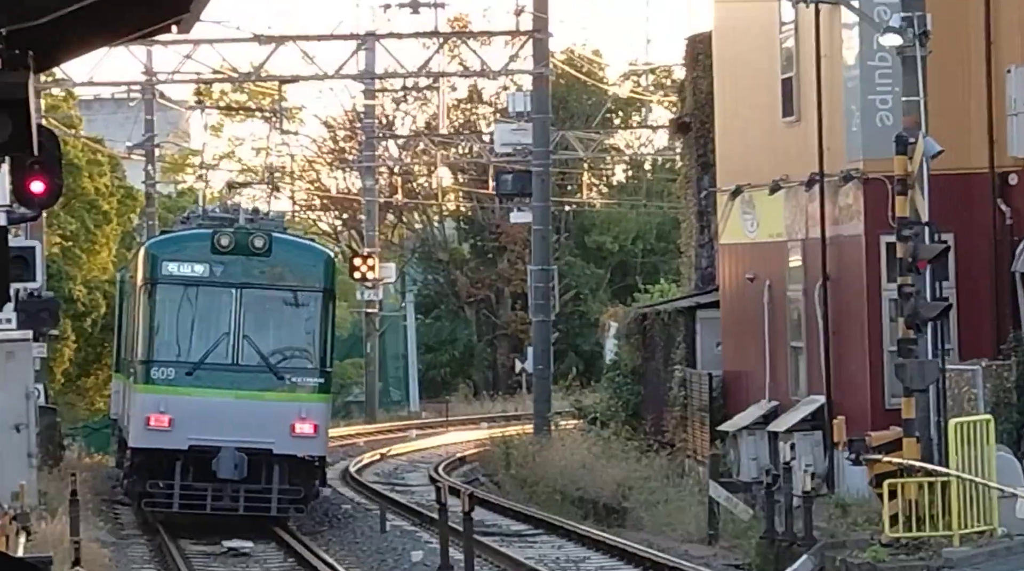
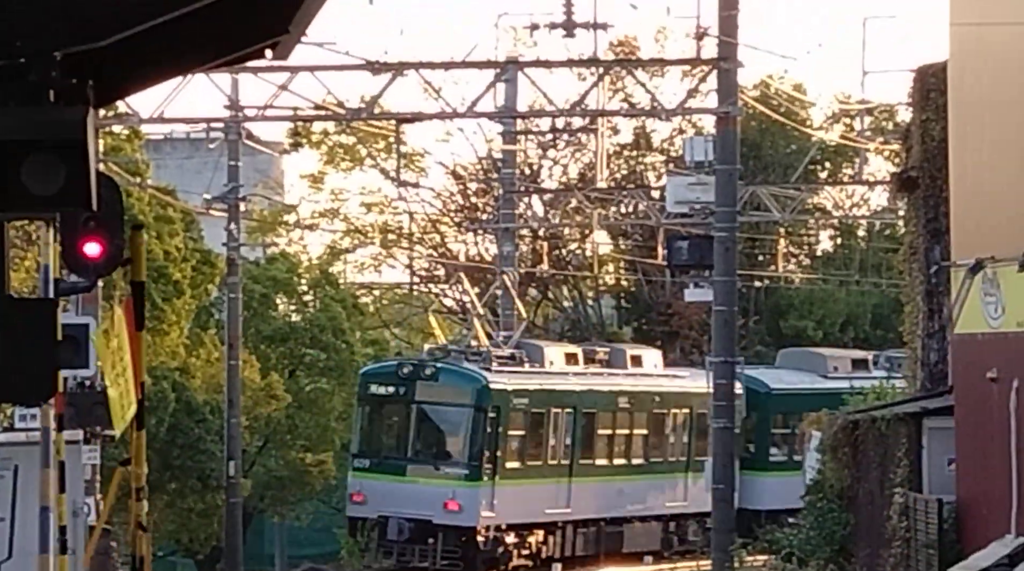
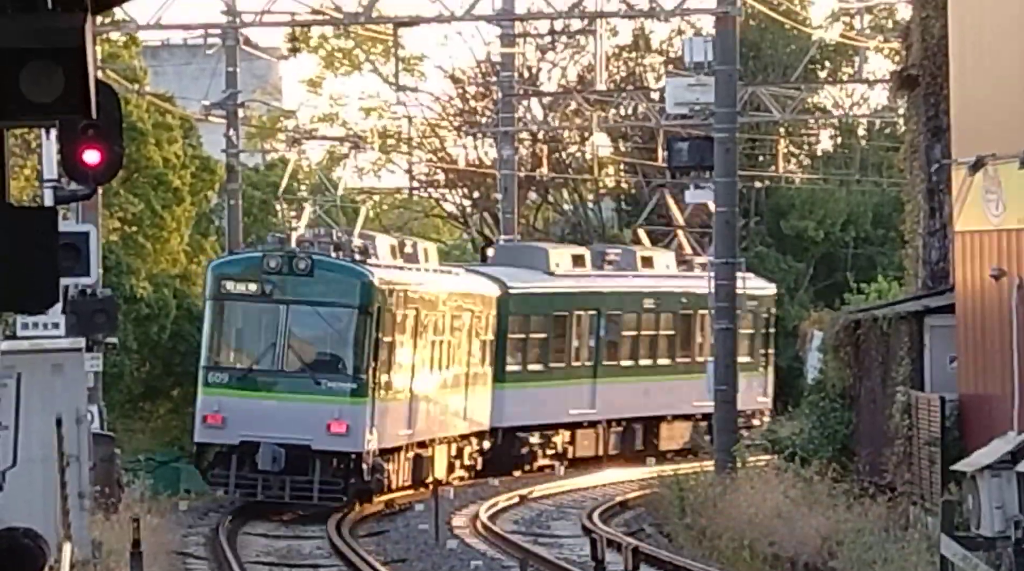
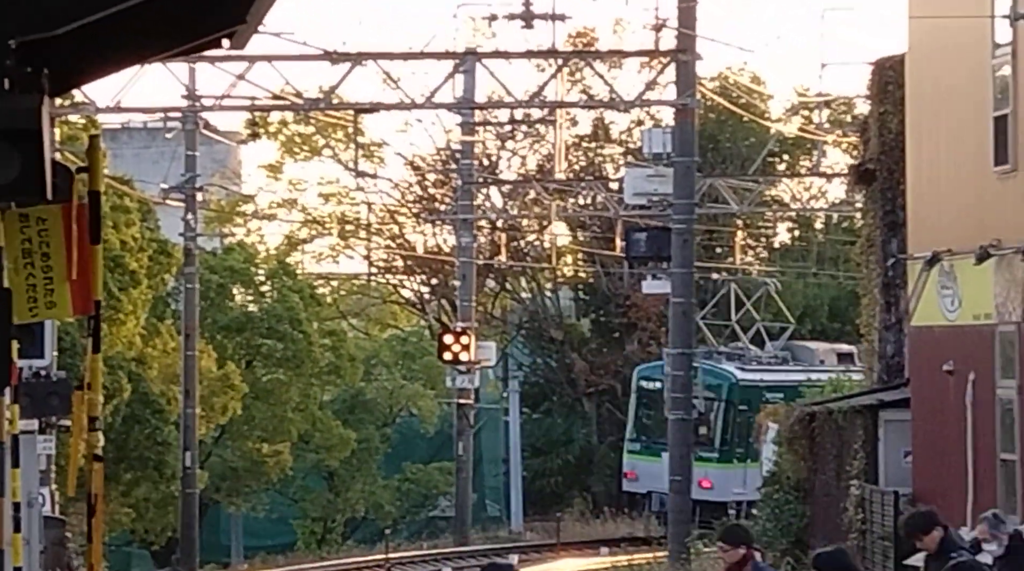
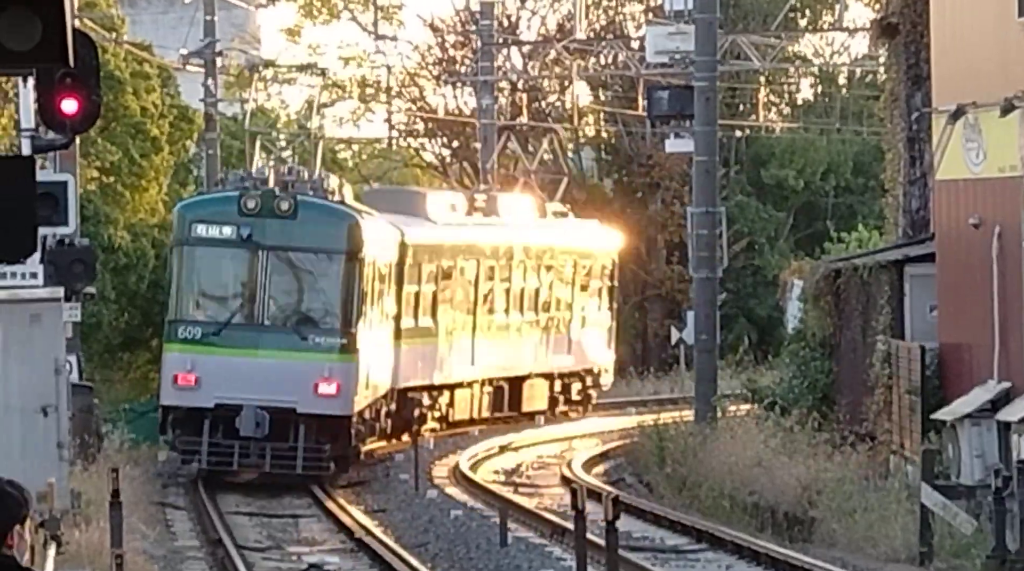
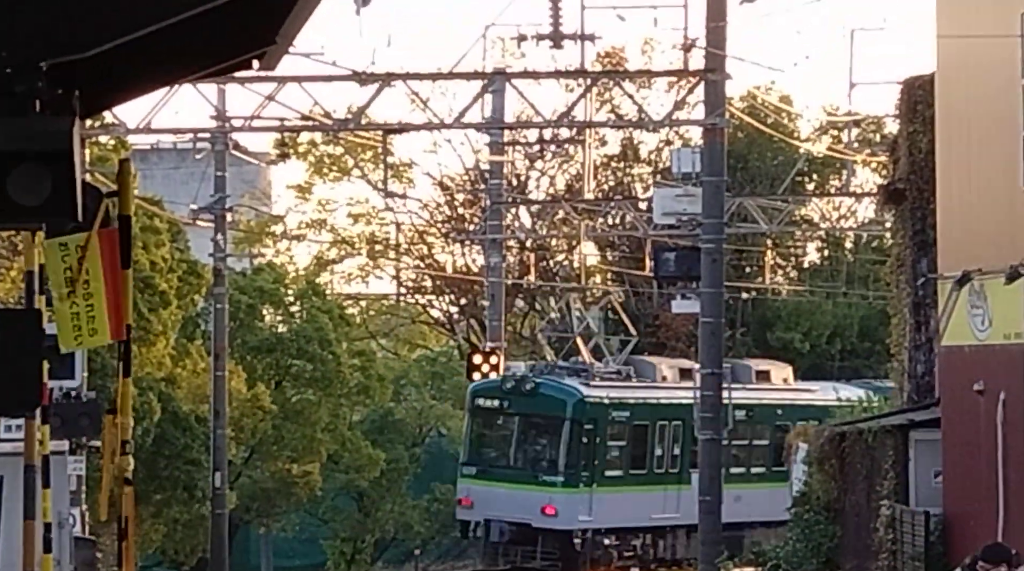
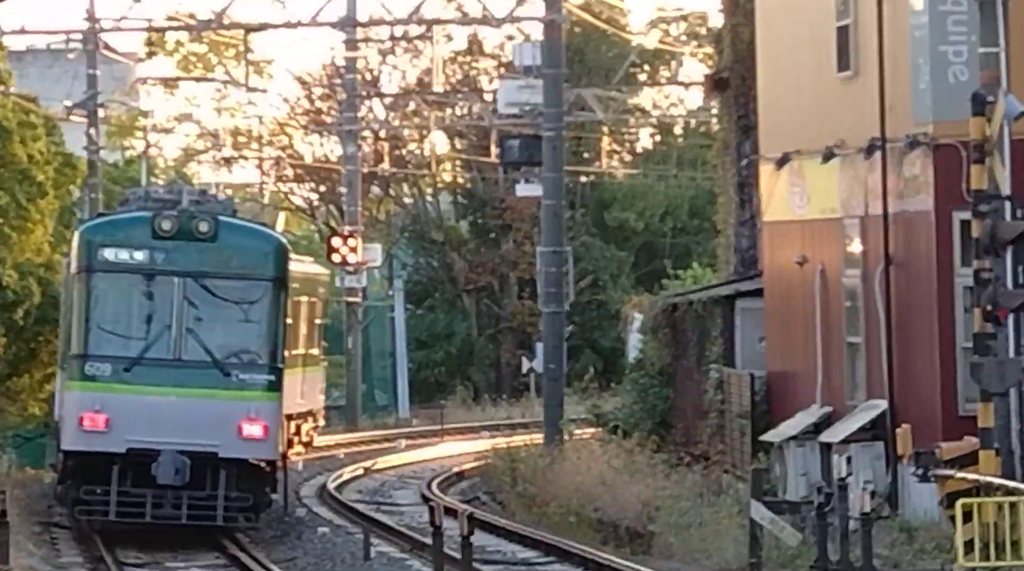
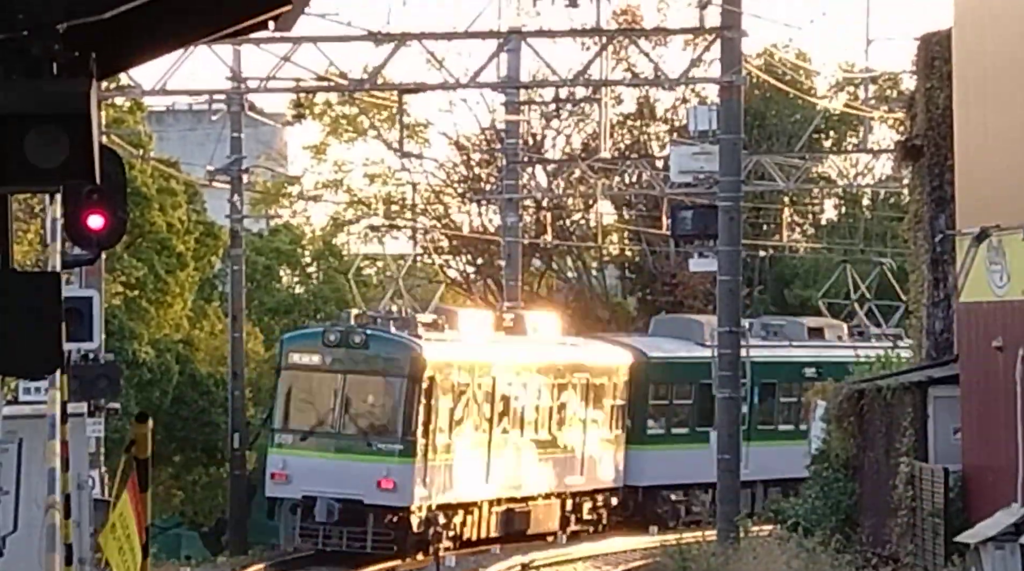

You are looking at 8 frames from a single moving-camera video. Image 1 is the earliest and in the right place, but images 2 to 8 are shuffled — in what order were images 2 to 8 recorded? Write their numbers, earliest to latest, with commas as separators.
7, 5, 3, 8, 2, 6, 4
